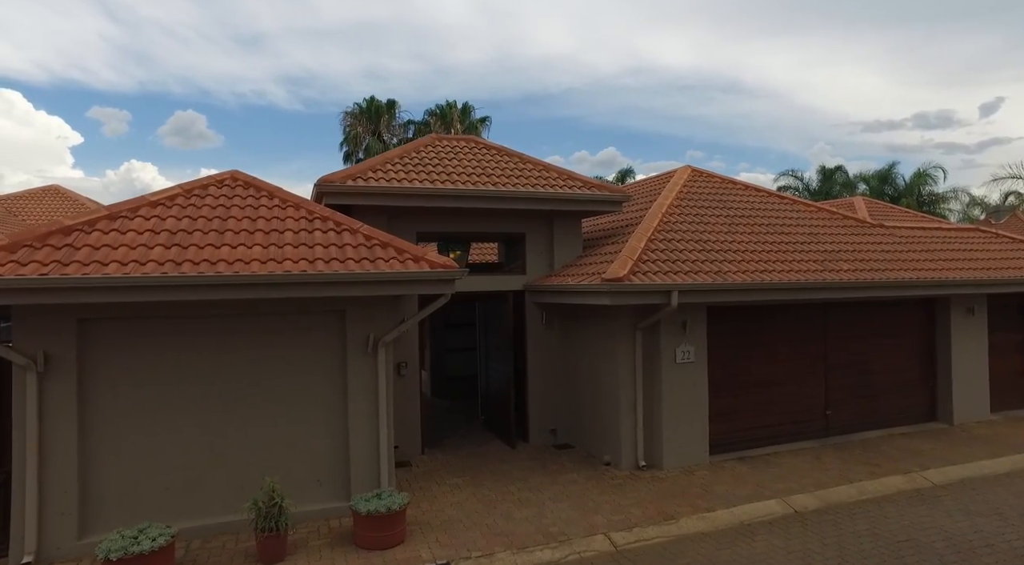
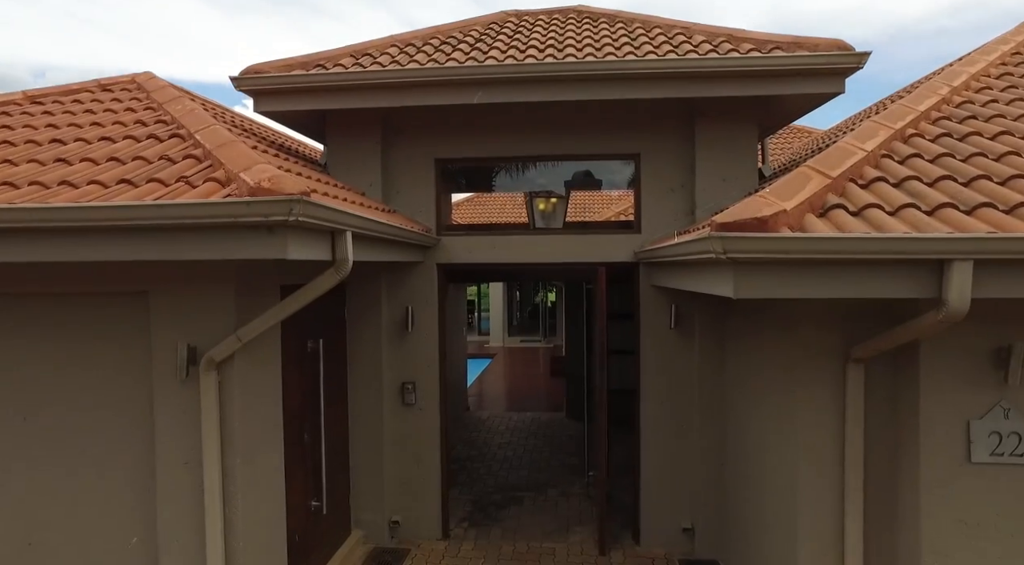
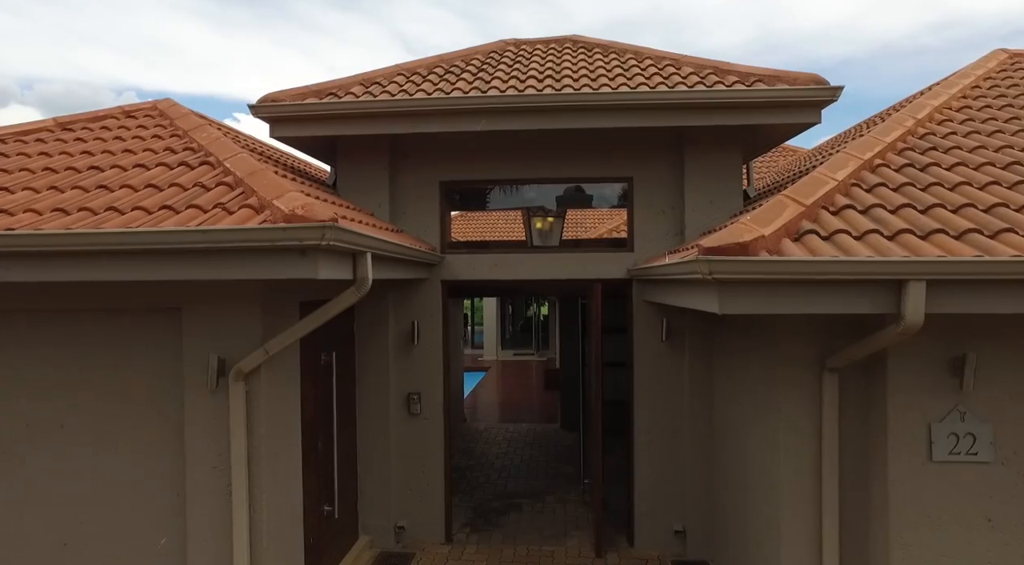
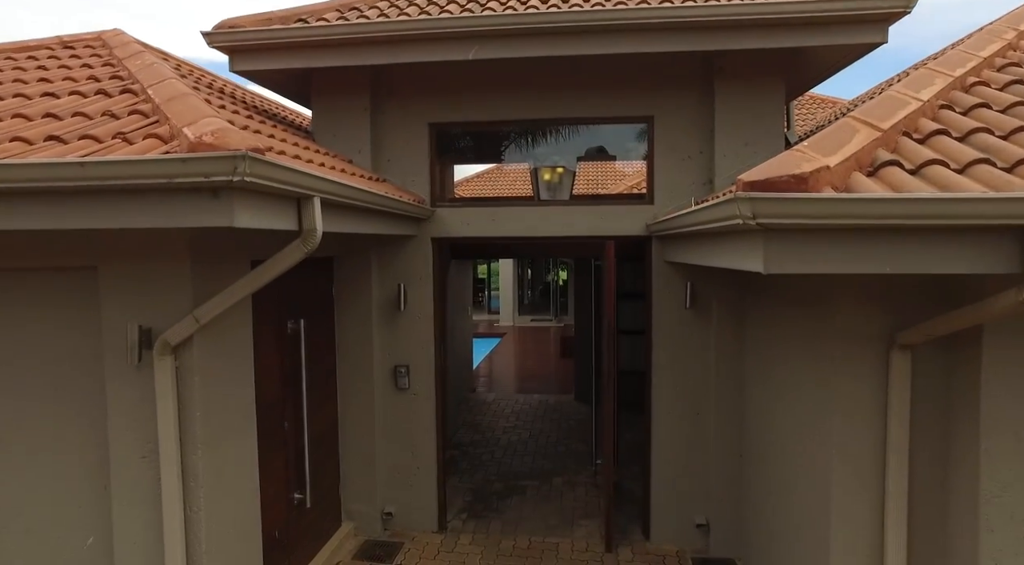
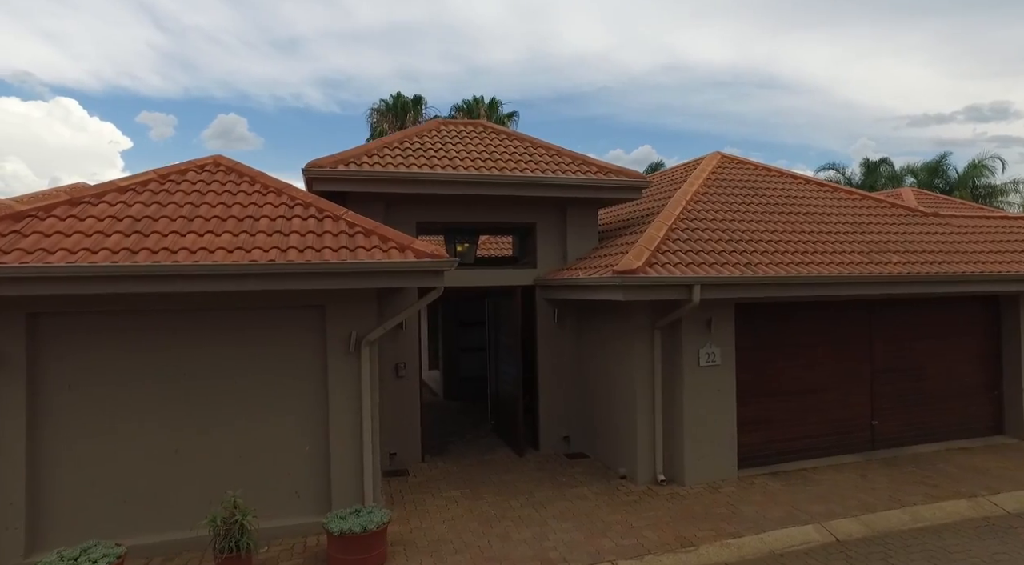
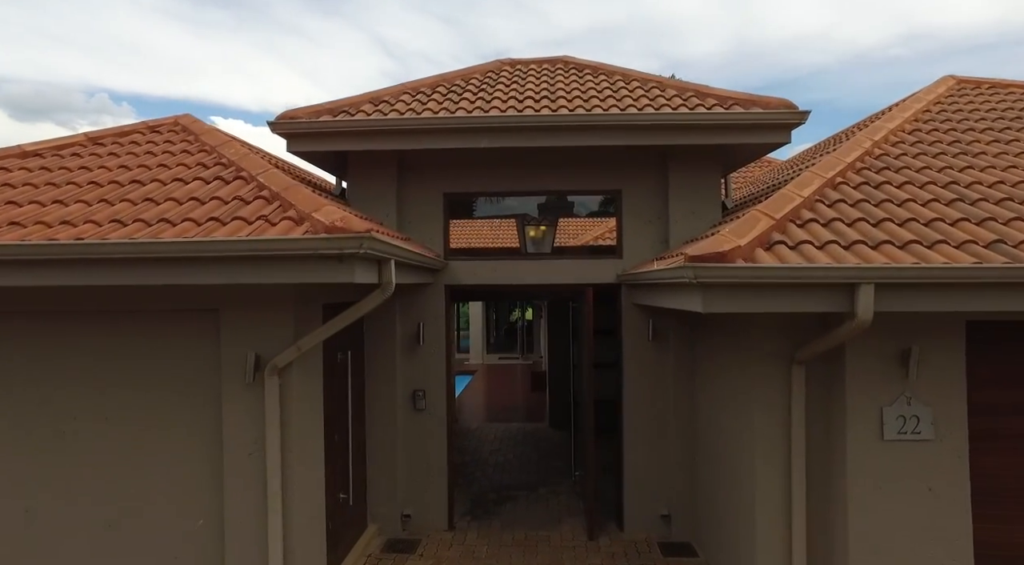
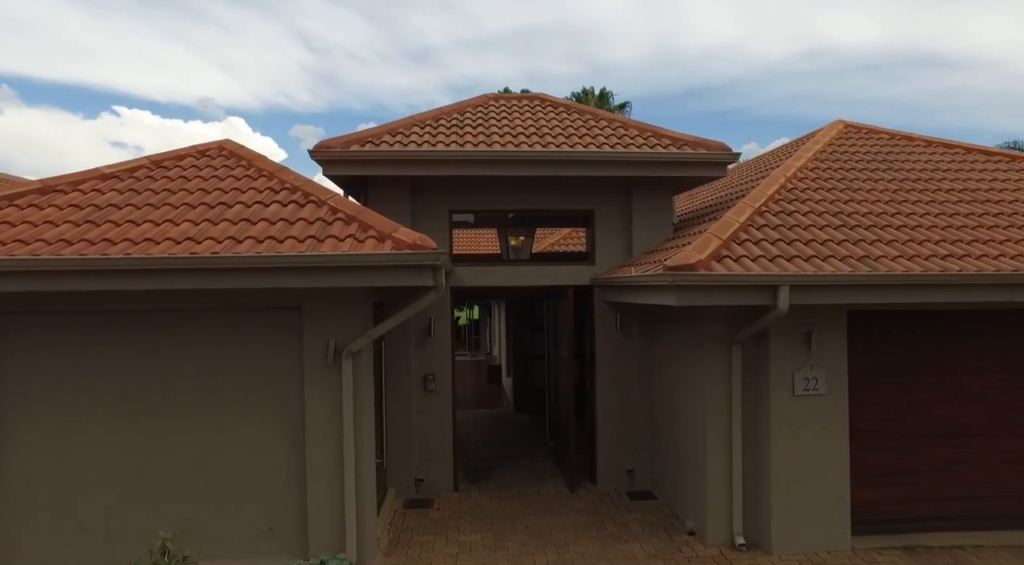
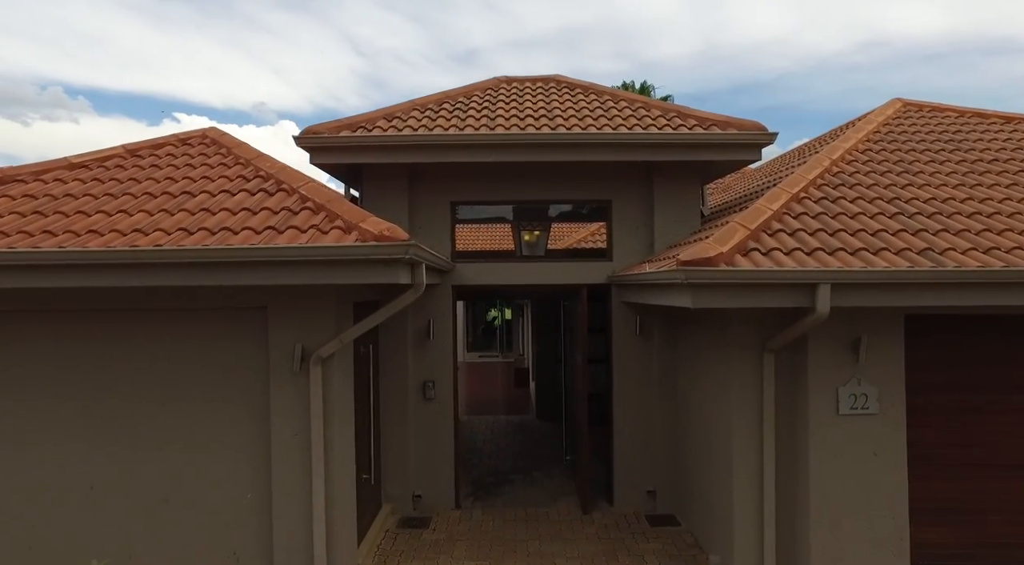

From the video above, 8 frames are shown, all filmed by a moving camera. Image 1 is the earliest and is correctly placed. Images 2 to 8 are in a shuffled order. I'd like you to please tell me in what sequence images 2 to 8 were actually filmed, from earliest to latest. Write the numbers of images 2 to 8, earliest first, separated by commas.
5, 7, 8, 6, 3, 2, 4
